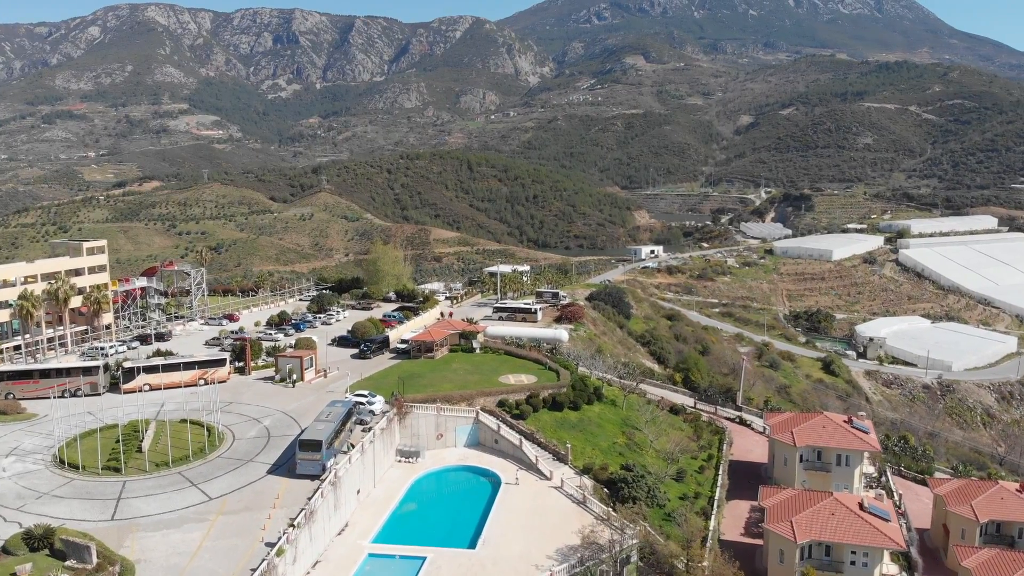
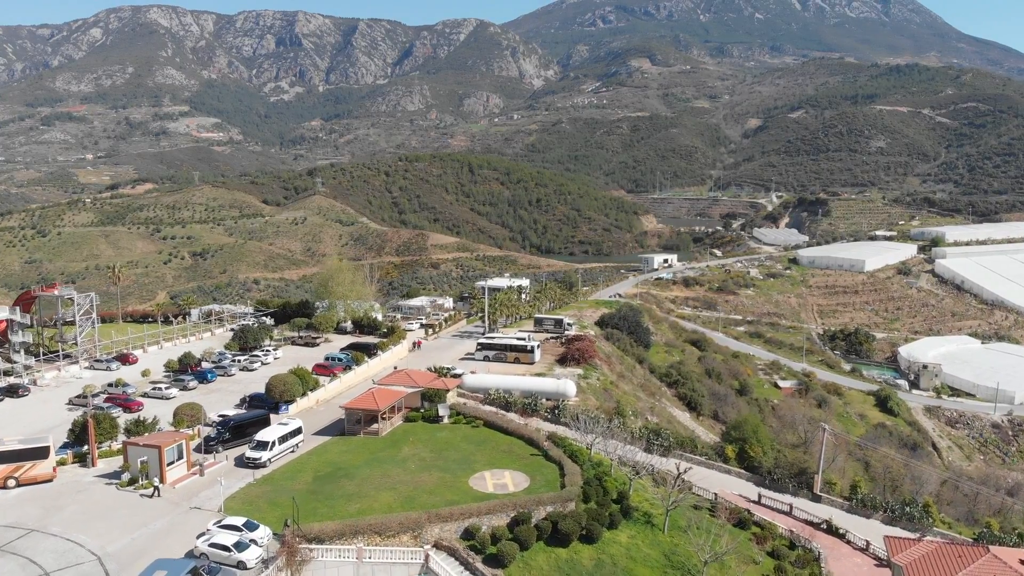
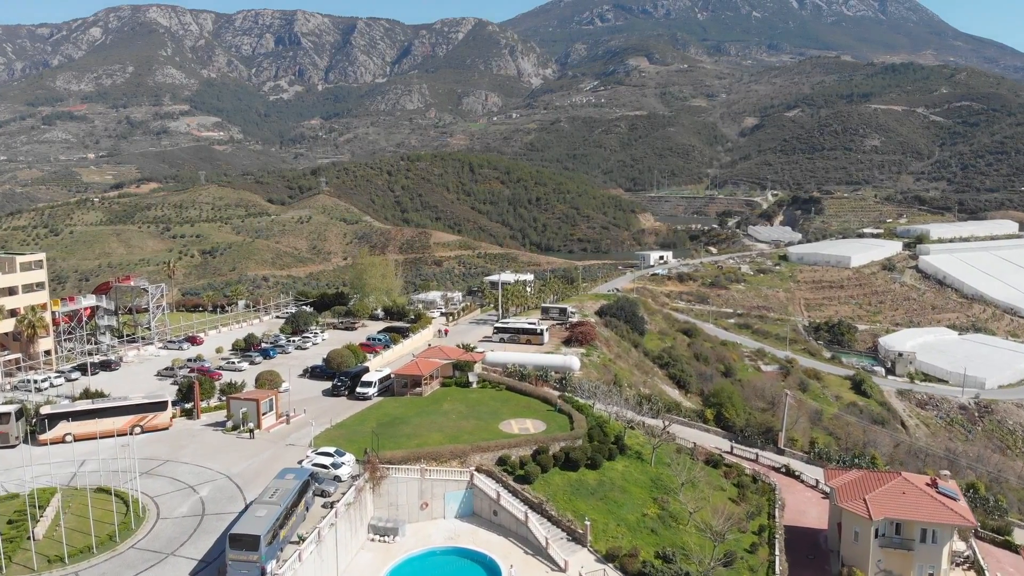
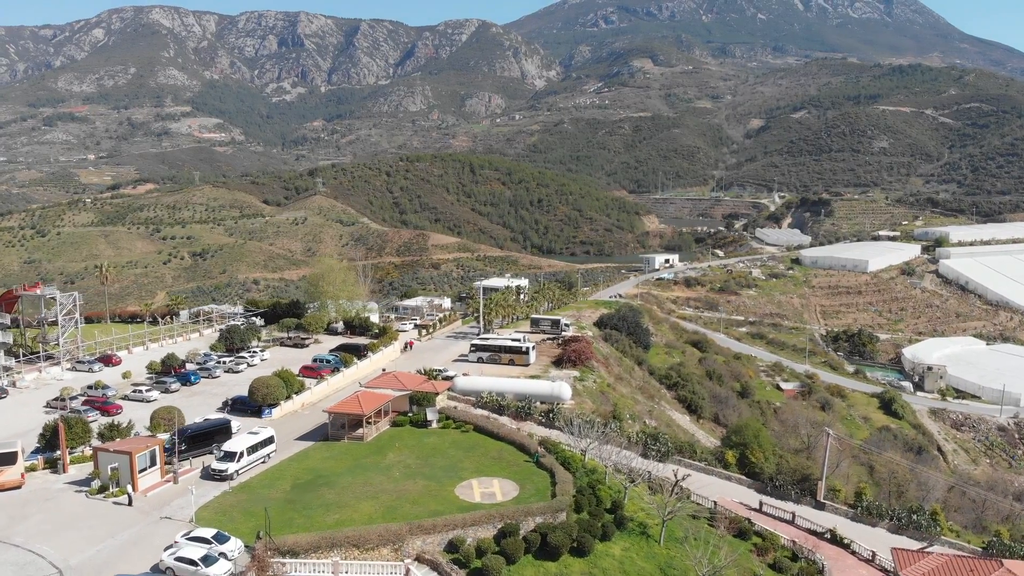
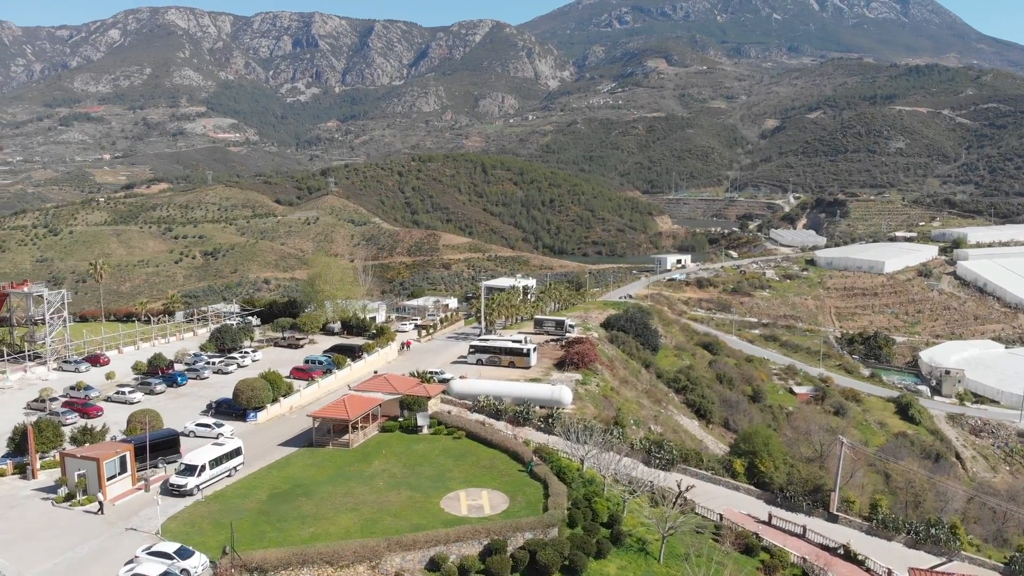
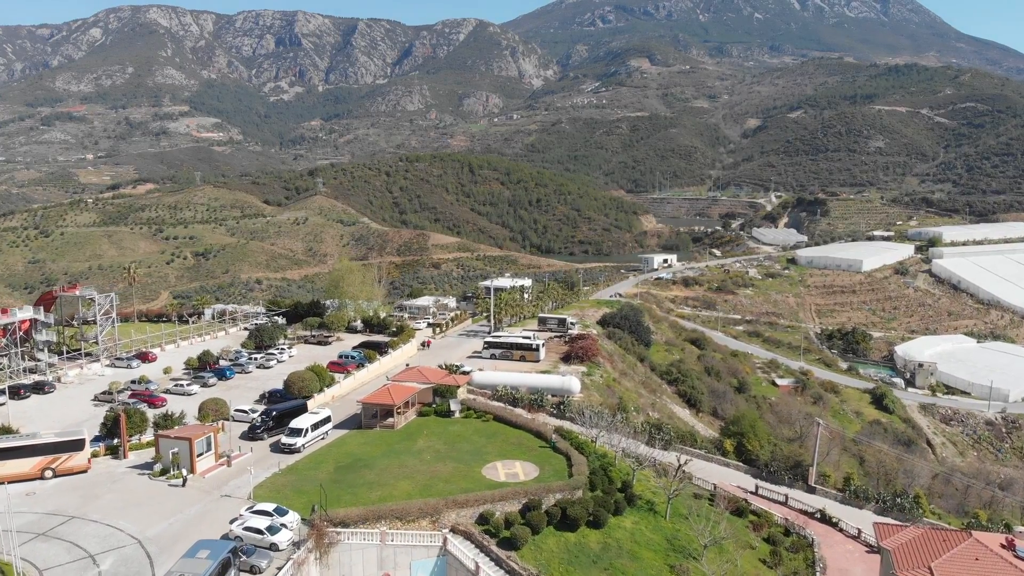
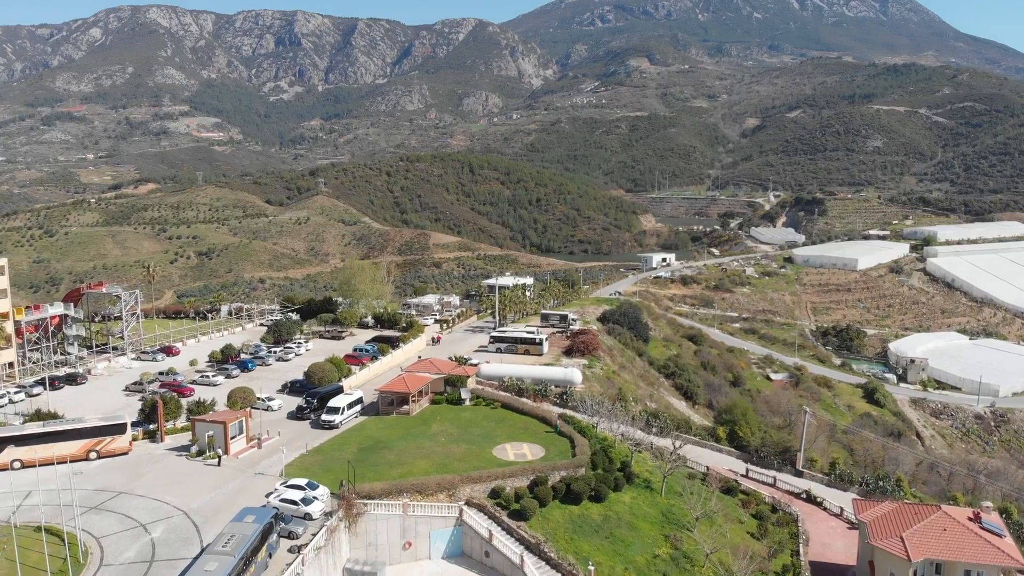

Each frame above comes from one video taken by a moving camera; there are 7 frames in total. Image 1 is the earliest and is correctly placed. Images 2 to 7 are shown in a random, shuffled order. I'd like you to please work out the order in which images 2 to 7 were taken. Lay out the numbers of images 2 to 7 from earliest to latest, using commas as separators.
3, 7, 6, 2, 4, 5
